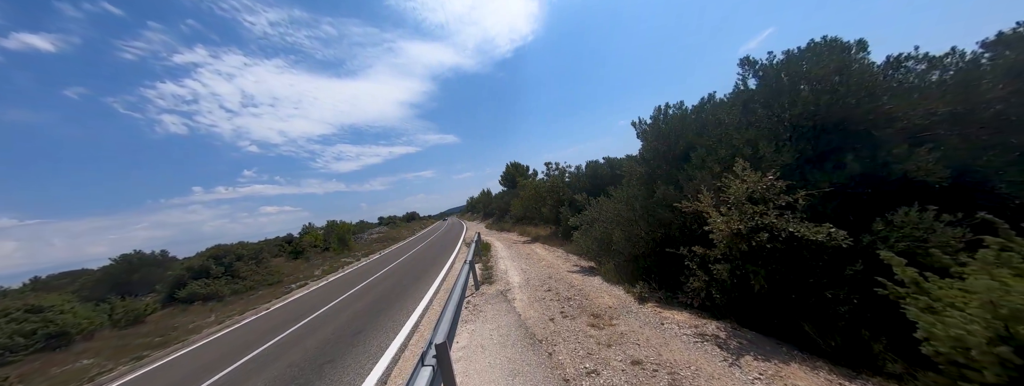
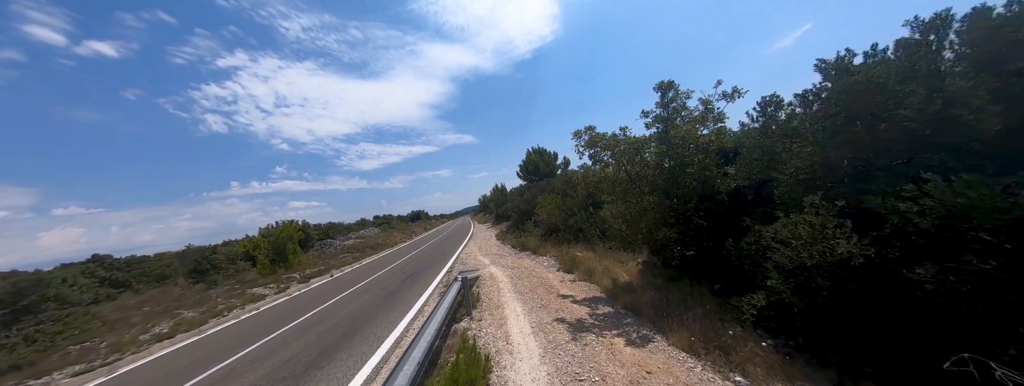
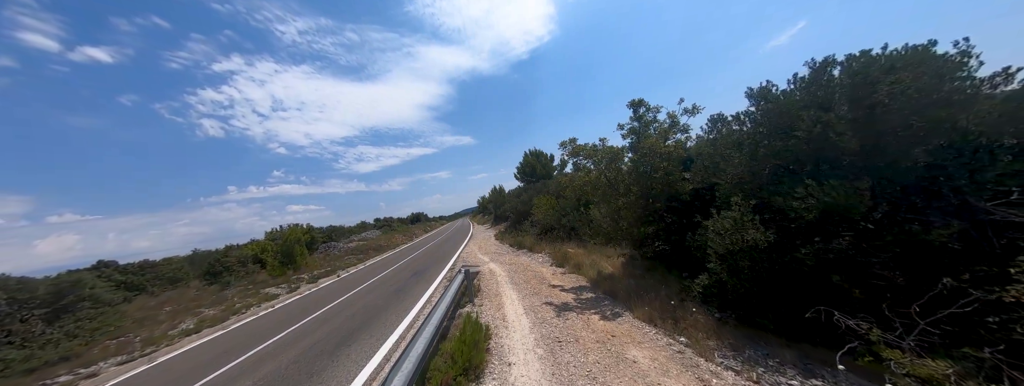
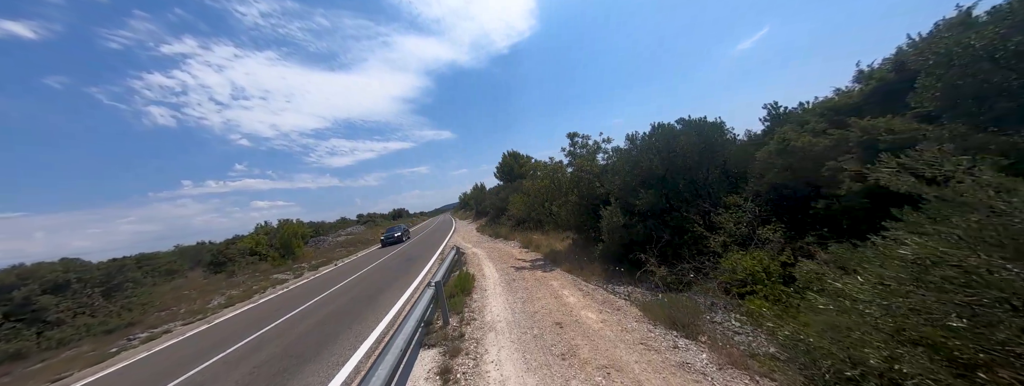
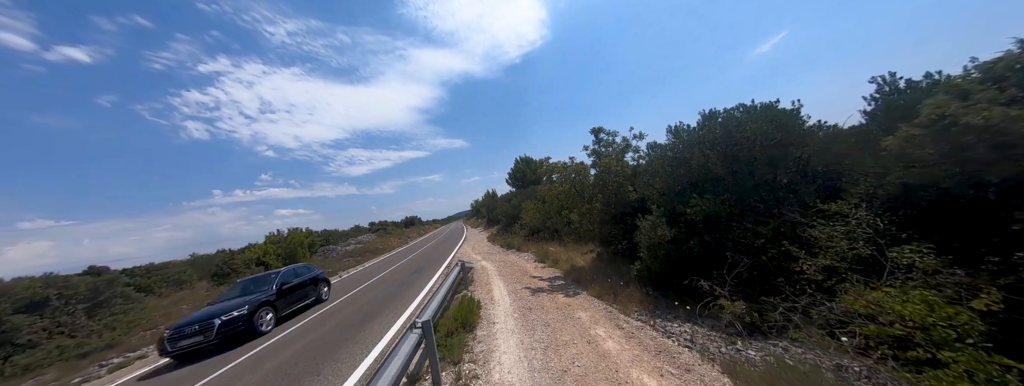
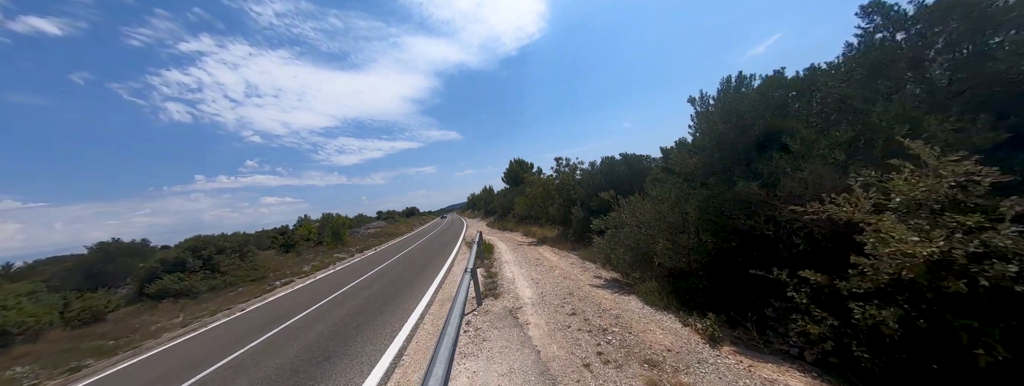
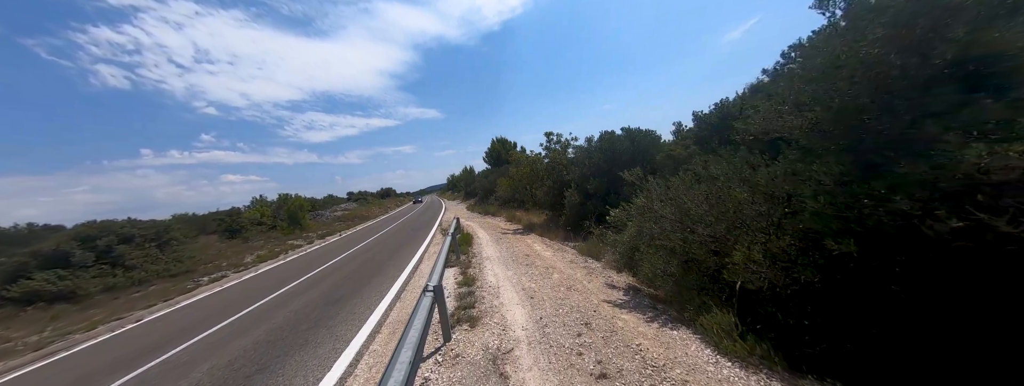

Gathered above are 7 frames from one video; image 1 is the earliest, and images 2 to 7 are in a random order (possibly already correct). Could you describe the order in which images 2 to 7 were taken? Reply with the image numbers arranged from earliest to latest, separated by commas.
6, 7, 4, 5, 3, 2
